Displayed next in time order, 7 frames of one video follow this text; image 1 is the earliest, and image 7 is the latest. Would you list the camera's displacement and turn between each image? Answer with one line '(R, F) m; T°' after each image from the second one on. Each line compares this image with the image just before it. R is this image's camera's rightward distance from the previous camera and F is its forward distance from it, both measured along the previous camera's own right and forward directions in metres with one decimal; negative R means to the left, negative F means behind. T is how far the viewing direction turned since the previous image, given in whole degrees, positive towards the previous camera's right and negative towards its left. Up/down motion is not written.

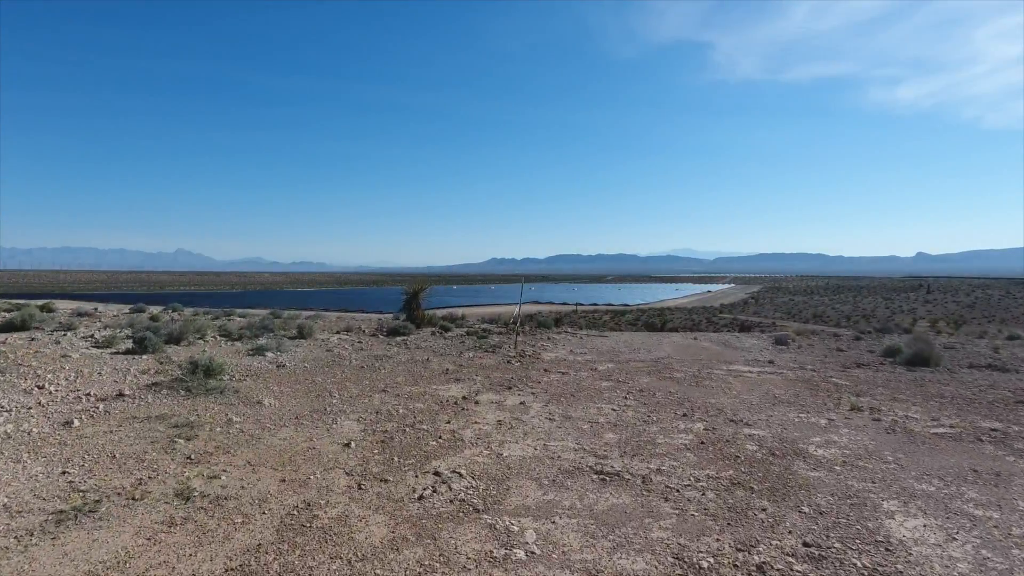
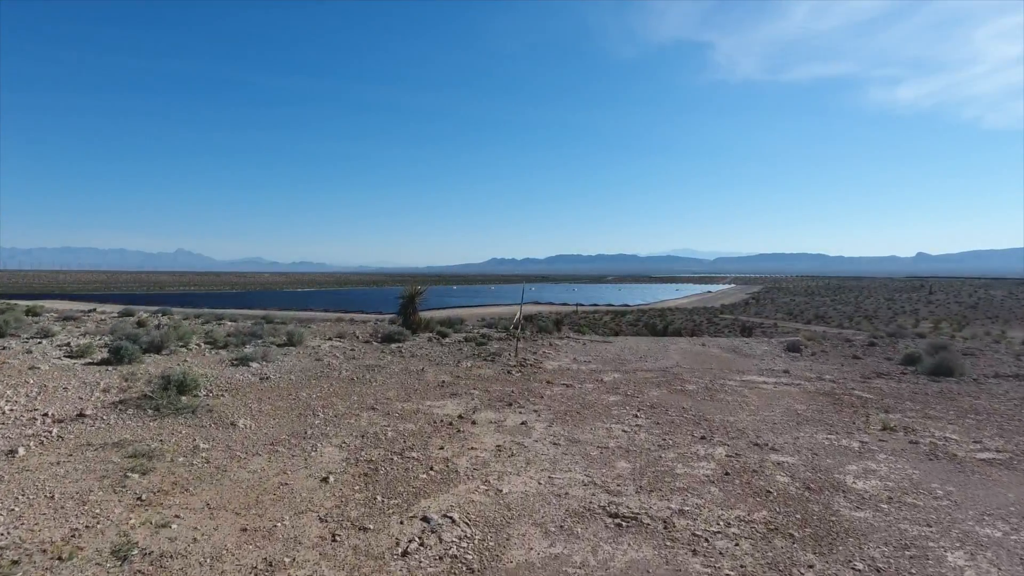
(0.0, +0.5) m; 0°
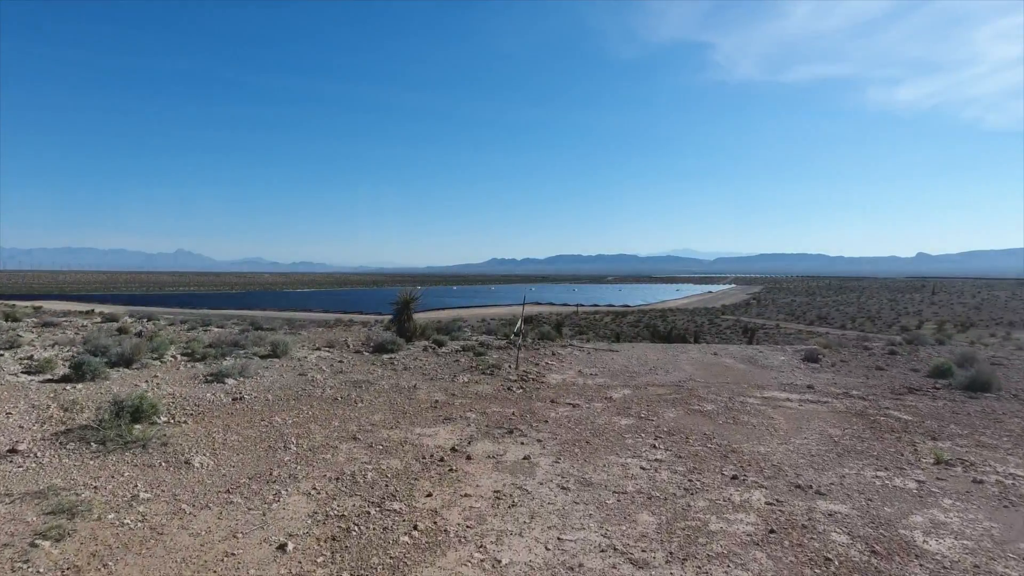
(0.0, +0.7) m; 0°
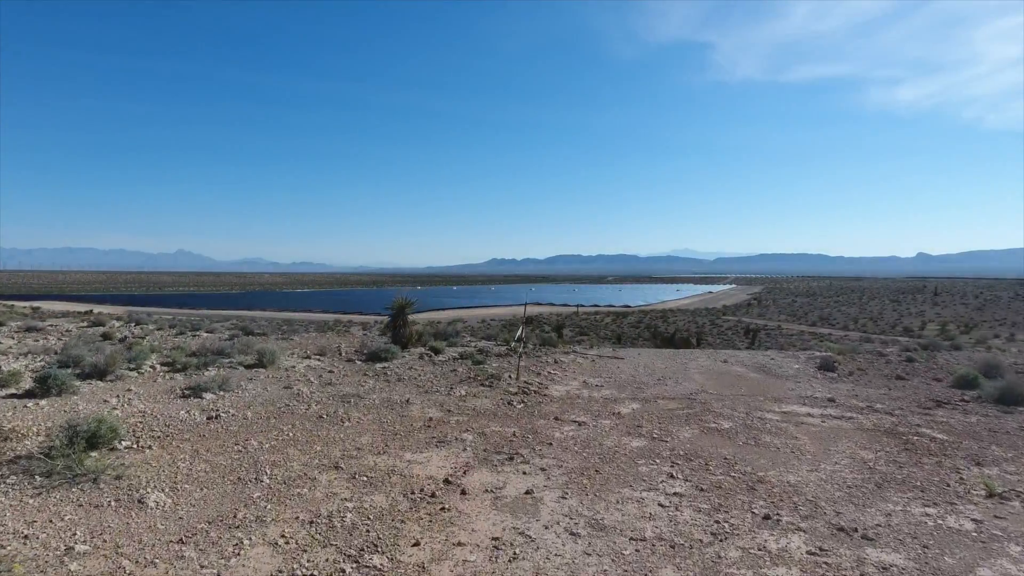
(0.0, +0.5) m; 0°
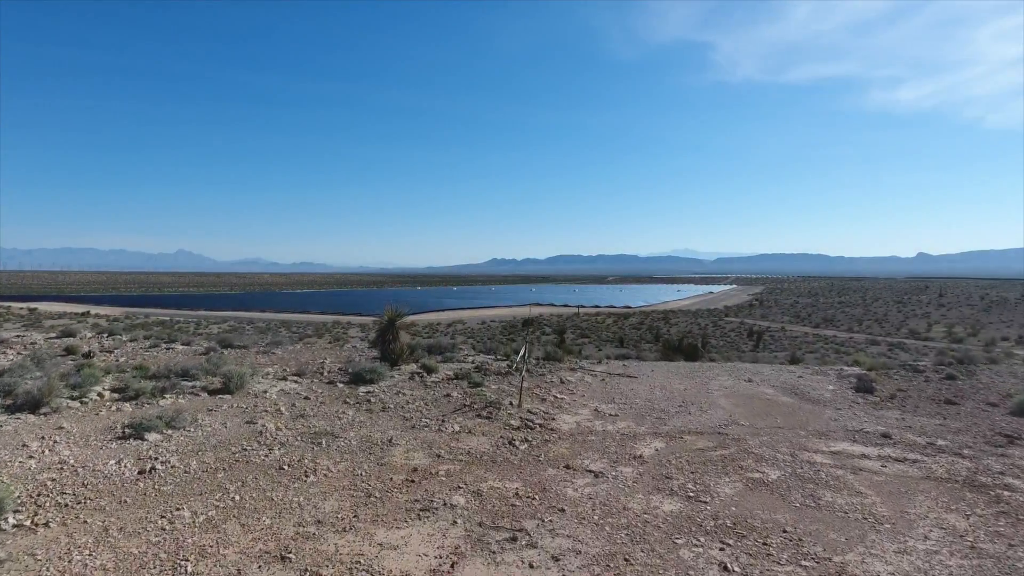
(0.0, +1.1) m; 0°
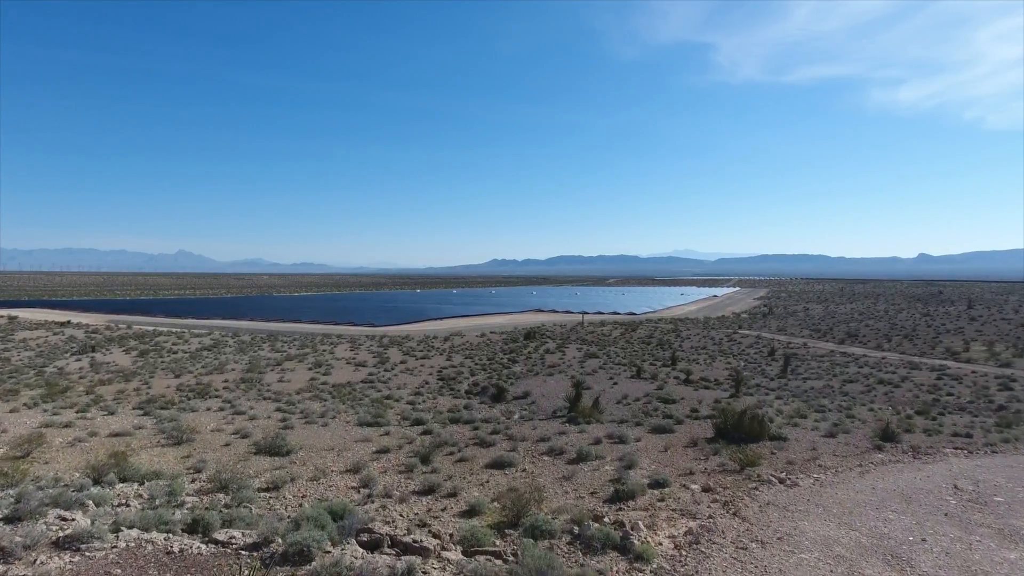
(-0.2, +6.5) m; 0°
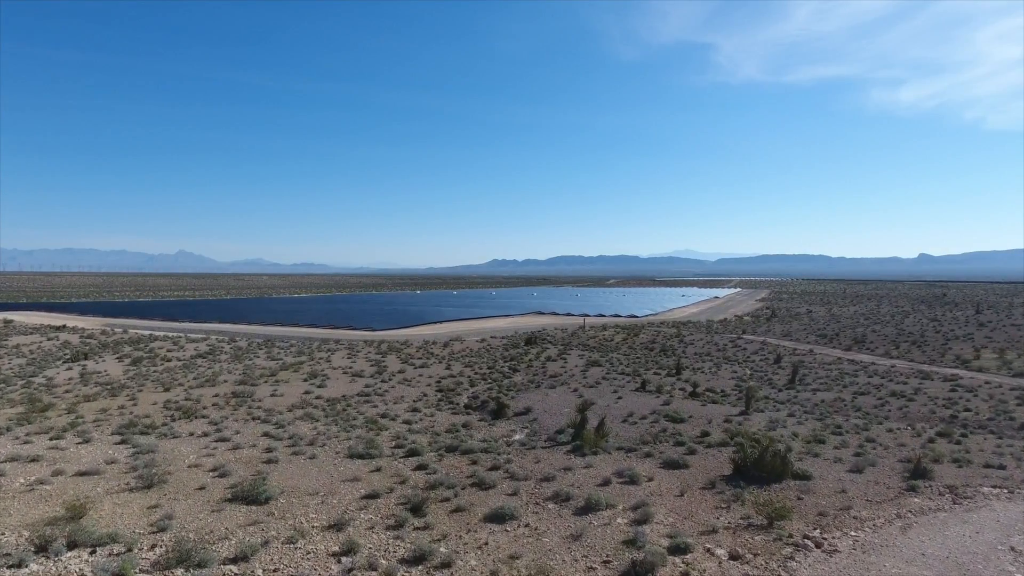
(0.0, +1.5) m; 0°
